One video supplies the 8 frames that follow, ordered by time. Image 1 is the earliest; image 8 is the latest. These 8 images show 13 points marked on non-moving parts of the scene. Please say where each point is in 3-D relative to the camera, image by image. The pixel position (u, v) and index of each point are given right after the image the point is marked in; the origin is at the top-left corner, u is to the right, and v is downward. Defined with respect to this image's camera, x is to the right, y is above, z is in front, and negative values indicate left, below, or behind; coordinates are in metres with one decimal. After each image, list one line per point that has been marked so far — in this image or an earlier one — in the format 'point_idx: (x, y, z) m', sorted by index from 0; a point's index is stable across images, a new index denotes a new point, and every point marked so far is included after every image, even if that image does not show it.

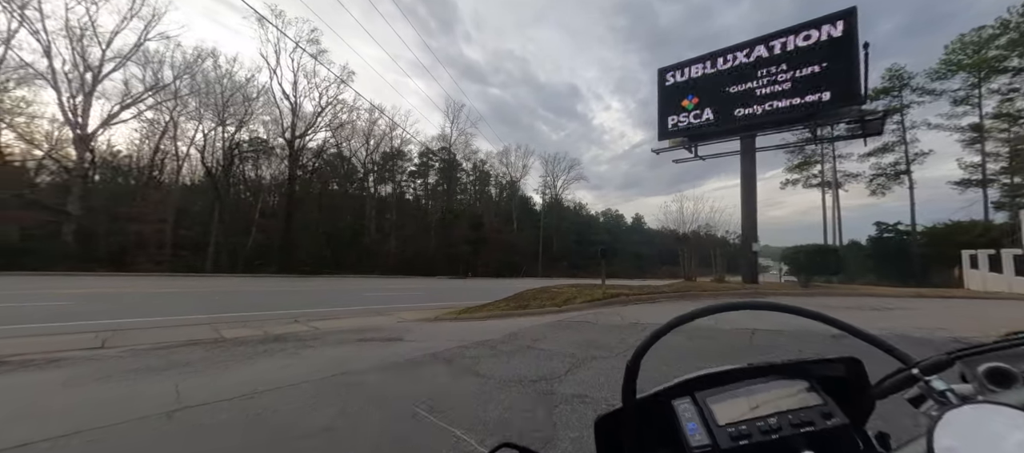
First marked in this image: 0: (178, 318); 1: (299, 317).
0: (-9.2, -2.4, +10.3) m
1: (-6.5, -2.7, +11.1) m
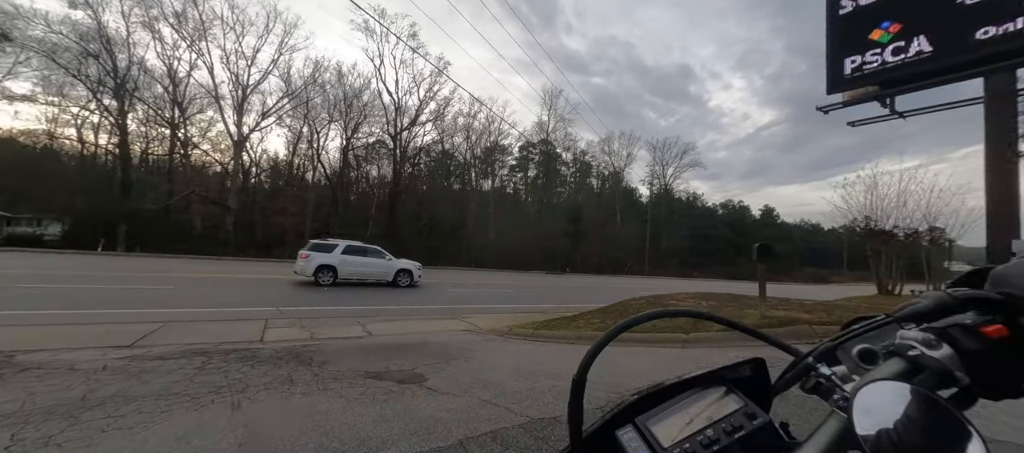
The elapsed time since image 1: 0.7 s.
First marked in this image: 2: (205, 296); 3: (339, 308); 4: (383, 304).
0: (-6.8, -2.1, +10.0) m
1: (-4.0, -2.3, +10.0) m
2: (-9.1, -2.0, +10.8) m
3: (-4.9, -2.3, +10.1) m
4: (-4.2, -2.4, +11.5) m
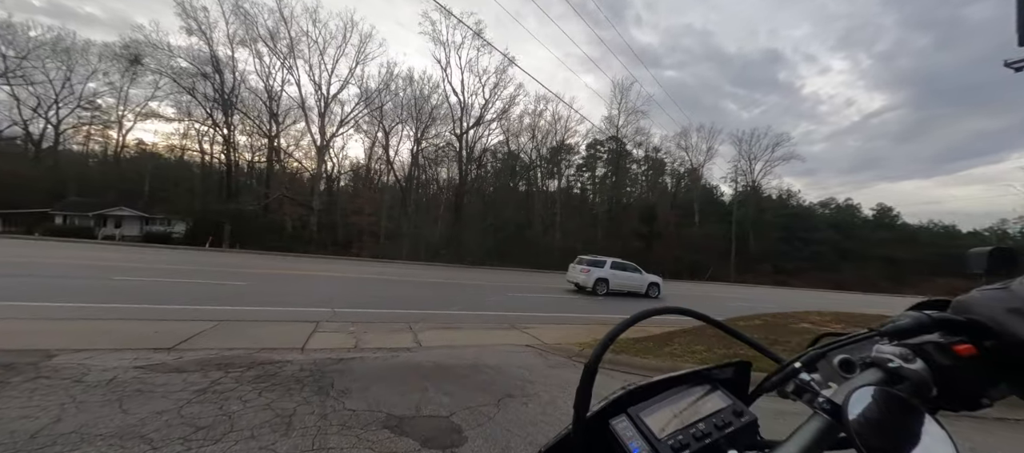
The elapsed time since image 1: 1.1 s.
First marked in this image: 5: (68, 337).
0: (-5.0, -2.0, +9.7) m
1: (-2.2, -2.3, +9.2) m
2: (-7.2, -2.0, +10.9) m
3: (-3.2, -2.2, +9.5) m
4: (-2.2, -2.3, +10.8) m
5: (-6.7, -1.7, +5.4) m
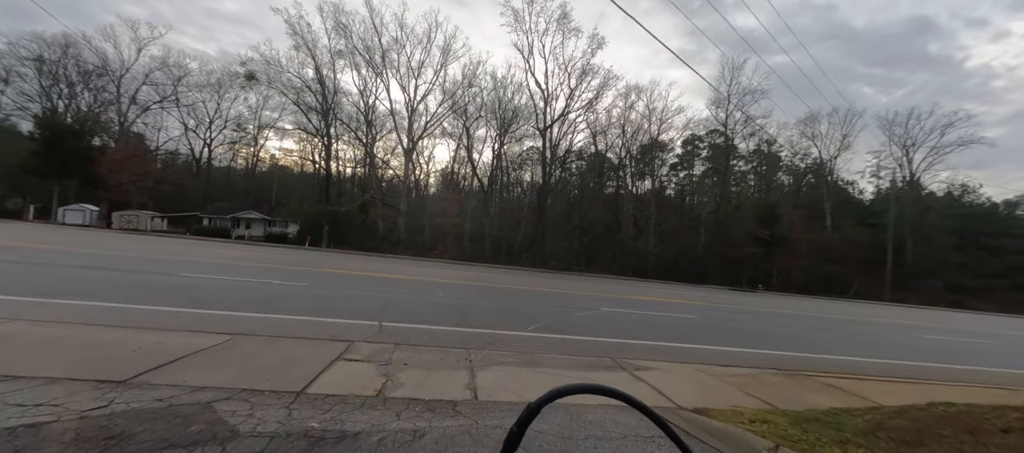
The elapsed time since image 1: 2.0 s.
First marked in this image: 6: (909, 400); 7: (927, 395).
0: (-2.9, -1.9, +7.9) m
1: (-0.4, -2.1, +6.8) m
2: (-4.8, -1.8, +9.6) m
3: (-1.2, -2.0, +7.4) m
4: (0.0, -2.2, +8.4) m
5: (-5.5, -1.4, +4.2) m
6: (+5.4, -2.4, +4.9) m
7: (+6.0, -2.5, +5.1) m
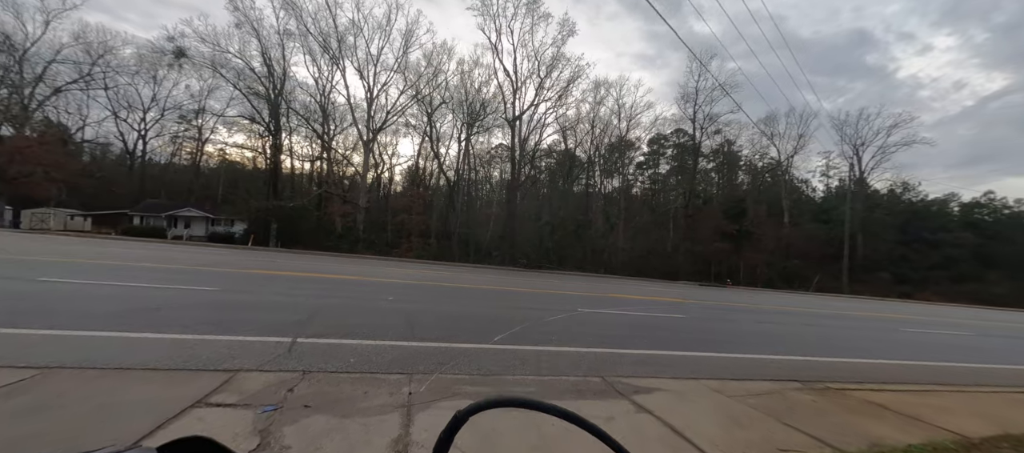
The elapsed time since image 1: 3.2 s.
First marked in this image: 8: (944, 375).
0: (-3.6, -1.6, +6.1) m
1: (-0.9, -1.9, +5.2) m
2: (-5.6, -1.6, +7.7) m
3: (-1.8, -1.8, +5.7) m
4: (-0.7, -1.9, +6.8) m
5: (-5.9, -1.2, +2.1) m
6: (+5.0, -2.1, +3.7) m
7: (+5.6, -2.2, +4.0) m
8: (+7.8, -2.7, +6.5) m
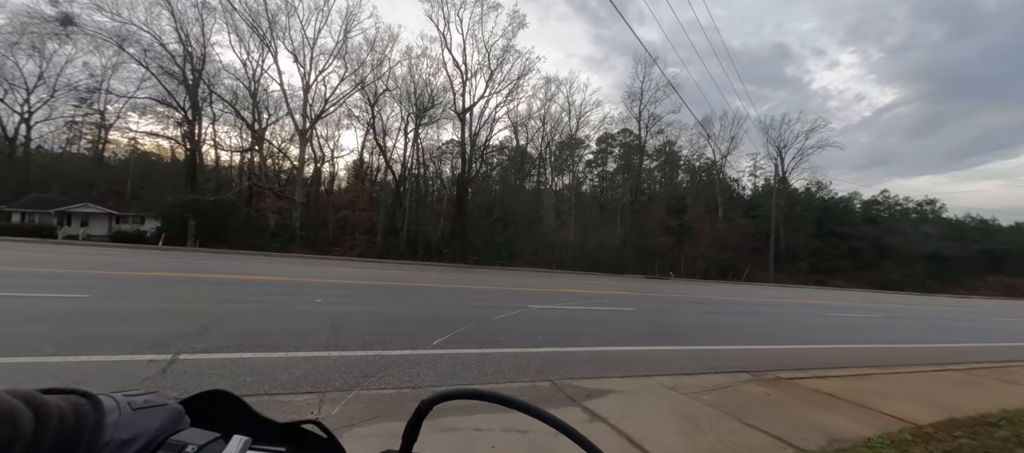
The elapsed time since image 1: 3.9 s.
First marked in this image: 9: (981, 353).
0: (-4.4, -1.5, +5.0) m
1: (-1.7, -1.7, +4.5) m
2: (-6.6, -1.5, +6.3) m
3: (-2.6, -1.6, +4.8) m
4: (-1.6, -1.7, +6.1) m
5: (-6.2, -1.1, +0.8) m
6: (+4.4, -1.9, +3.8) m
7: (+4.9, -2.0, +4.1) m
8: (+6.8, -2.5, +6.8) m
9: (+11.5, -3.1, +8.7) m
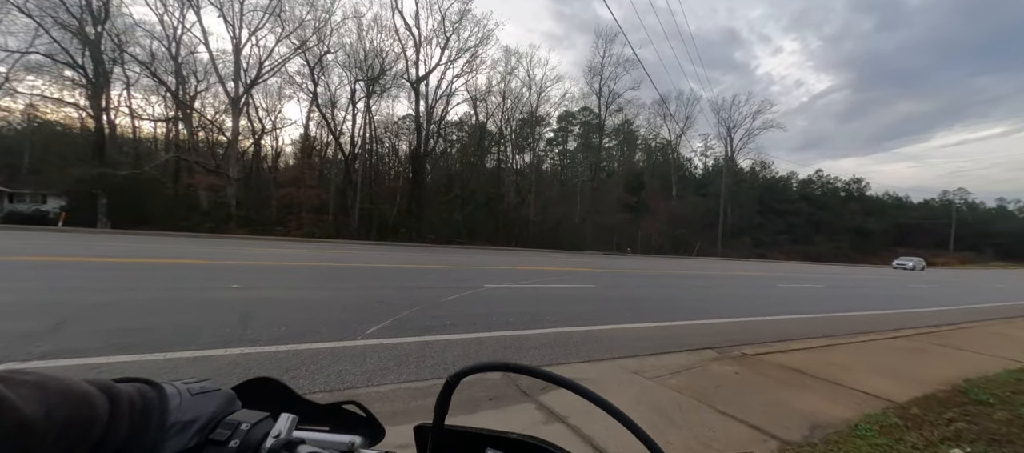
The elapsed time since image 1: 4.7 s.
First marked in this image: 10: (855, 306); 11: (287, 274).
0: (-5.1, -1.2, +3.9) m
1: (-2.3, -1.4, +3.6) m
2: (-7.3, -1.1, +4.9) m
3: (-3.2, -1.3, +3.9) m
4: (-2.4, -1.3, +5.2) m
5: (-6.4, -1.0, -0.5) m
6: (+3.9, -1.6, +3.6) m
7: (+4.3, -1.6, +4.0) m
8: (+5.9, -1.9, +6.9) m
9: (+10.4, -2.4, +9.3) m
10: (+10.2, -2.4, +10.7) m
11: (-5.5, -1.1, +8.7) m
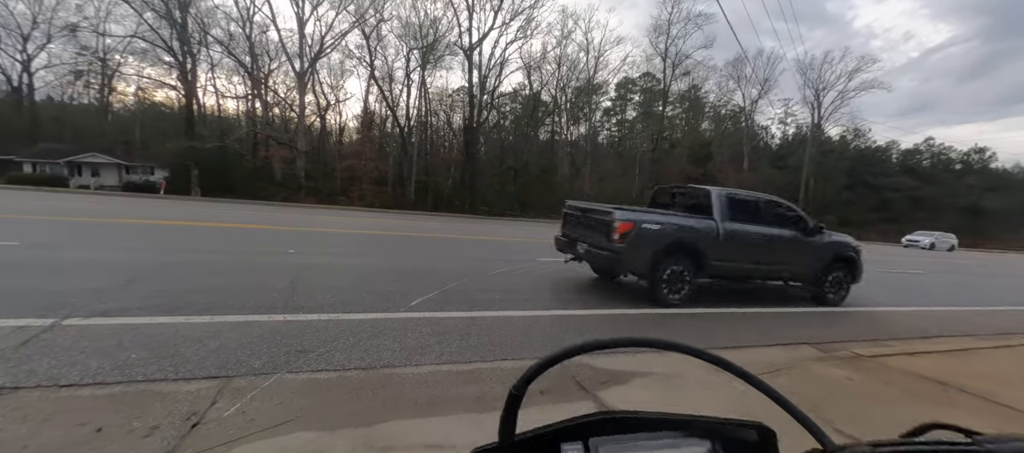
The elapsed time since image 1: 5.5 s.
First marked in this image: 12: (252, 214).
0: (-4.5, -0.7, +4.1) m
1: (-1.8, -1.0, +3.4) m
2: (-6.6, -0.5, +5.4) m
3: (-2.7, -0.9, +3.8) m
4: (-1.6, -0.8, +5.0) m
5: (-6.4, -0.9, -0.1) m
6: (+4.3, -1.4, +2.6) m
7: (+4.8, -1.4, +2.9) m
8: (+6.8, -1.5, +5.6) m
9: (+11.6, -1.9, +7.4) m
10: (+11.6, -1.8, +8.8) m
11: (-4.2, -0.4, +8.9) m
12: (-11.2, +0.5, +15.3) m
